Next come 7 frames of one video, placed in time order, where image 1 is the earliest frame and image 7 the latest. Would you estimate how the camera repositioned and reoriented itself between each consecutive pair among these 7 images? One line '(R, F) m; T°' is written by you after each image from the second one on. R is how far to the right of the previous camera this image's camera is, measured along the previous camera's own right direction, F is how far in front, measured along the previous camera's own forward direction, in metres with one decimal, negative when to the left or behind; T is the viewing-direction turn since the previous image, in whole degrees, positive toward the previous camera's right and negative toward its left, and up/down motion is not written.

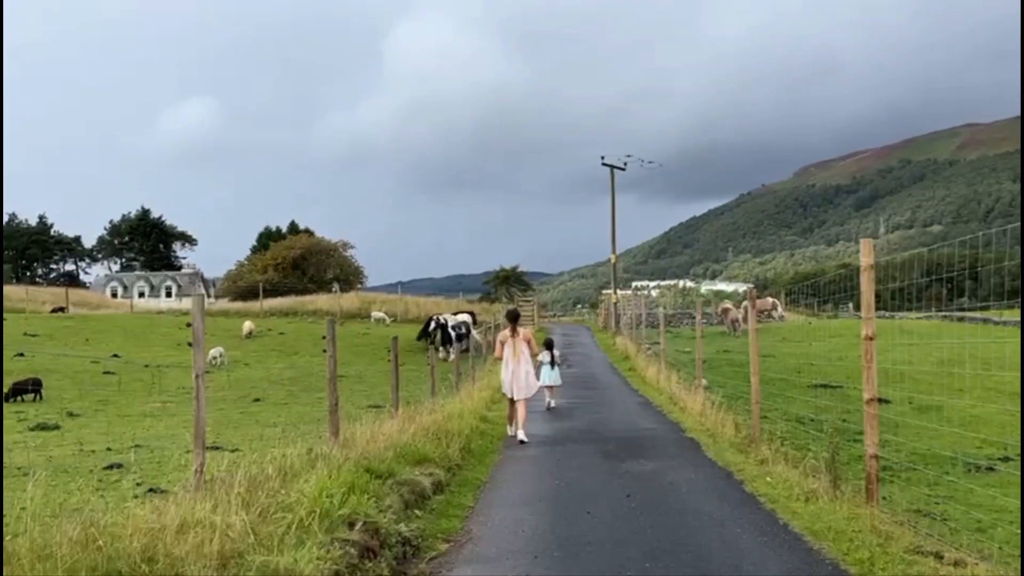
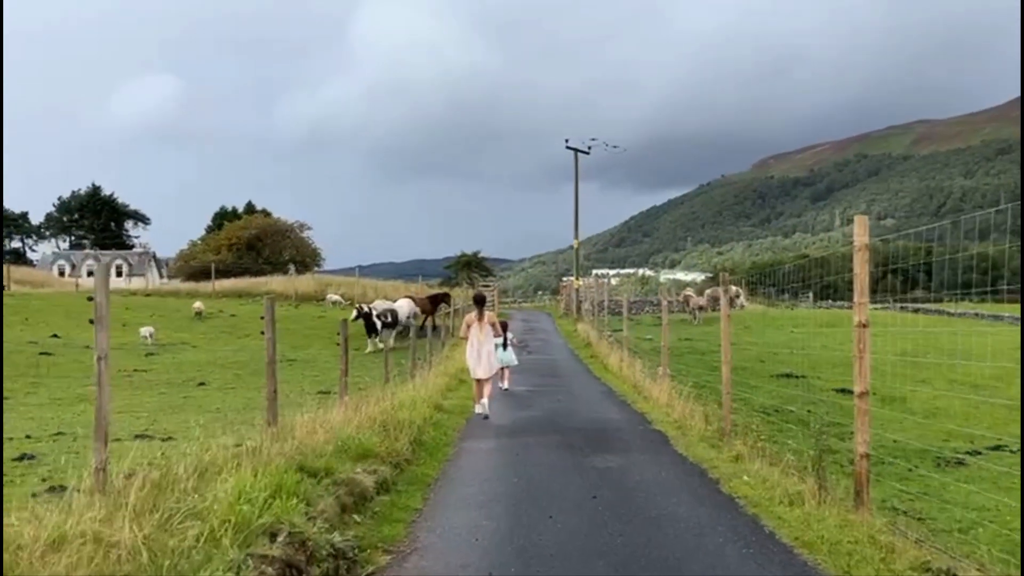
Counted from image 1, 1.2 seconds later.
(0.0, +1.0) m; +3°
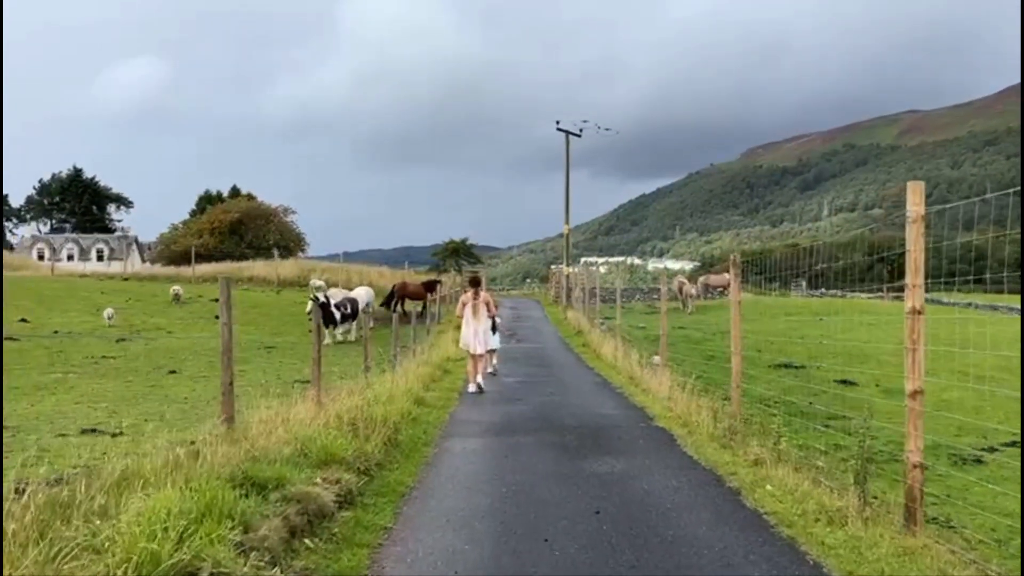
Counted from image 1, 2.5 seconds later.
(0.0, +1.3) m; +1°
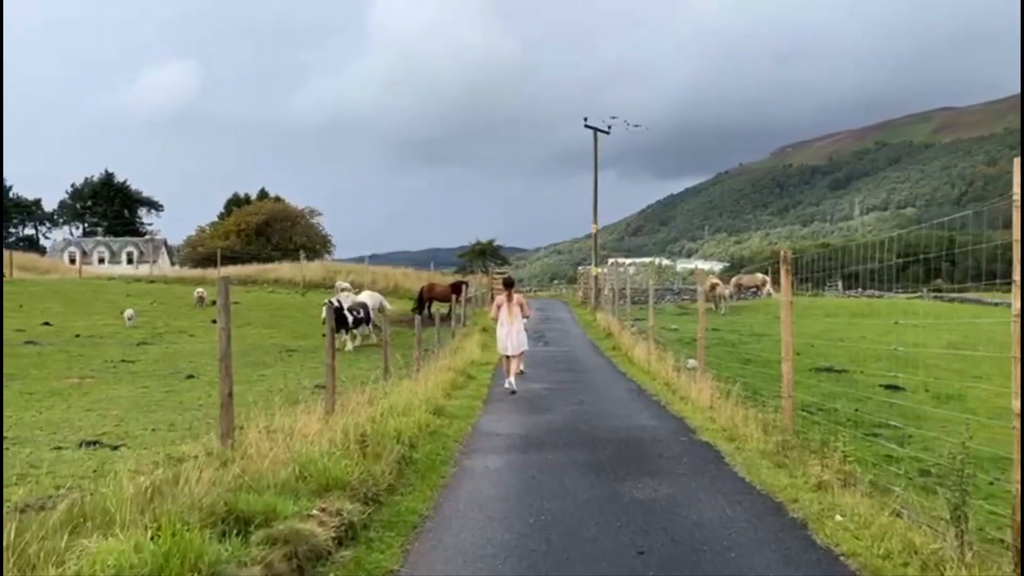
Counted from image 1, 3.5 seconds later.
(0.0, +1.0) m; -2°
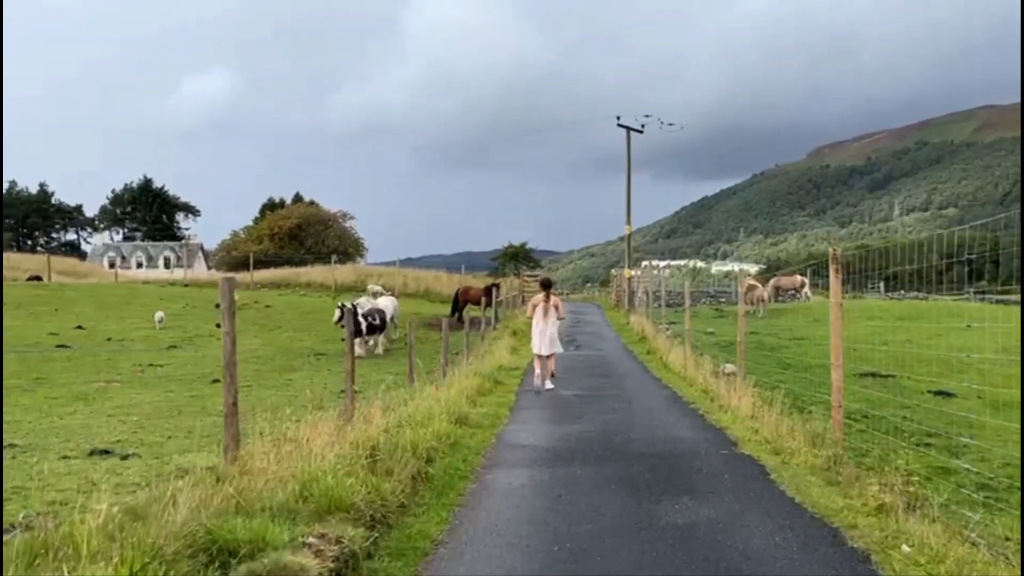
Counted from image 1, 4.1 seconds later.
(+0.1, +0.7) m; -2°
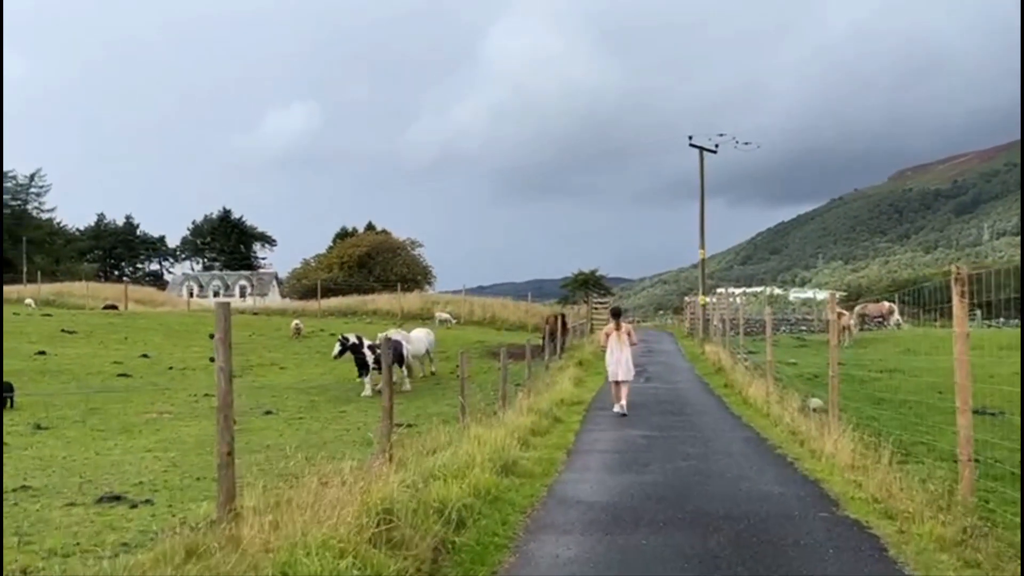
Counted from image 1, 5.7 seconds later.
(+0.2, +1.5) m; -5°
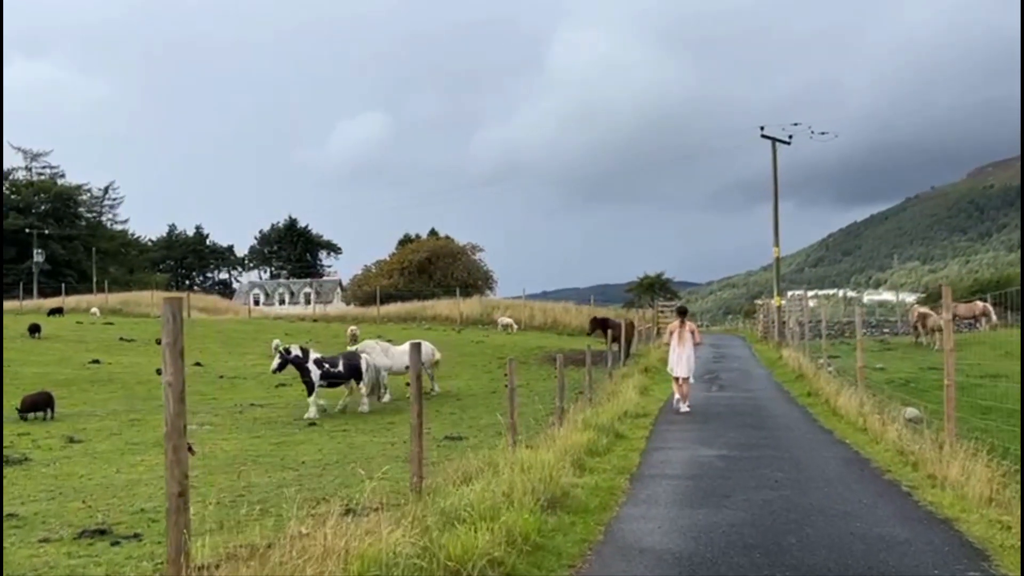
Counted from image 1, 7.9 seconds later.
(+0.2, +1.8) m; -4°
